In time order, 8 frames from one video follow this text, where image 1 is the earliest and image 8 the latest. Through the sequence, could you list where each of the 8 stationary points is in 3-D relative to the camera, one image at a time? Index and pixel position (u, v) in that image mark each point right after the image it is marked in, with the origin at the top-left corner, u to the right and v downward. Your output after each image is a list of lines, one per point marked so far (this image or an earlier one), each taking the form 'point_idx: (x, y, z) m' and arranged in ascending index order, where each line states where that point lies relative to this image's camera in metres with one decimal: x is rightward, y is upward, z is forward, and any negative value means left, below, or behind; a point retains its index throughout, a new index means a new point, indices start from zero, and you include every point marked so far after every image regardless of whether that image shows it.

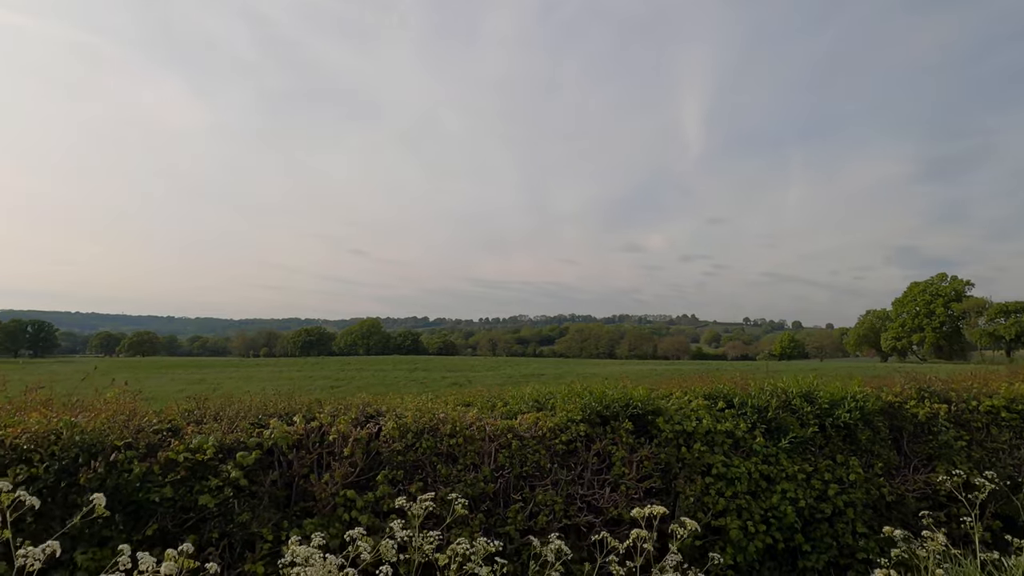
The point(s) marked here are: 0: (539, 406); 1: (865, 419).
0: (+0.3, -1.2, +5.2) m
1: (+3.9, -1.4, +5.6) m
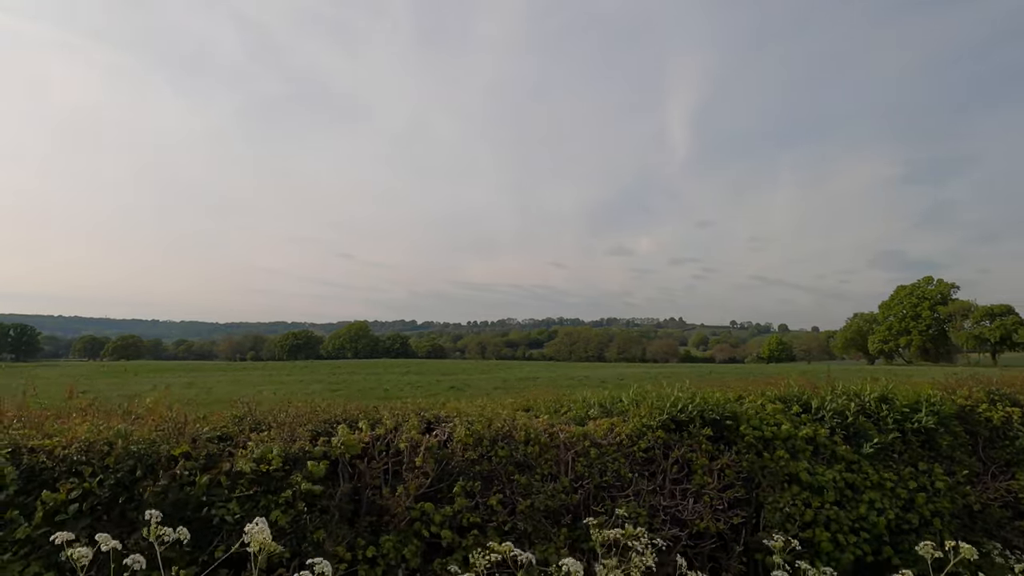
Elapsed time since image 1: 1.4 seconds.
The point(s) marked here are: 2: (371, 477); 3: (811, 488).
0: (+0.9, -1.1, +4.8) m
1: (+4.4, -1.4, +5.3) m
2: (-0.9, -1.3, +3.6) m
3: (+2.6, -1.7, +4.6) m
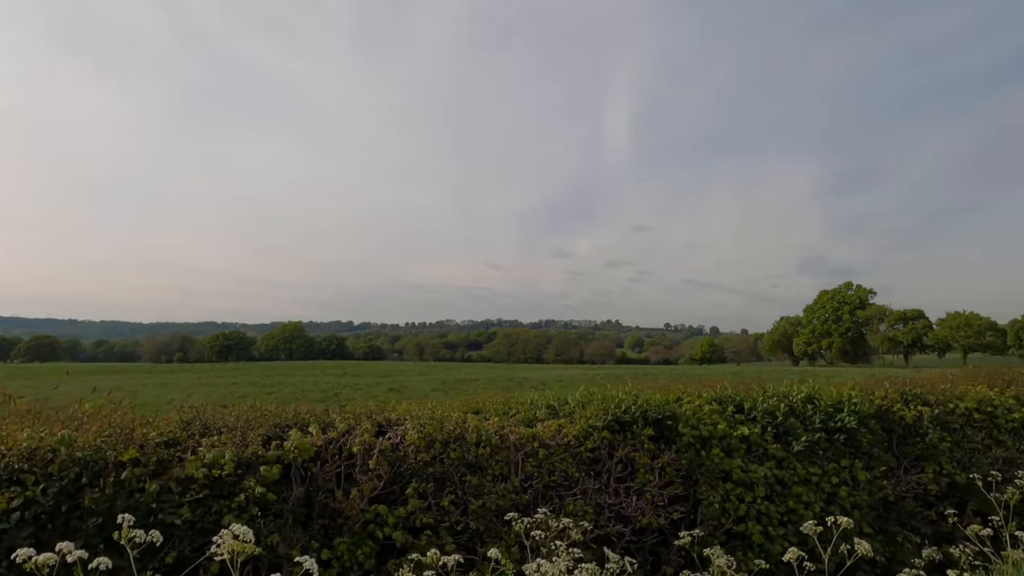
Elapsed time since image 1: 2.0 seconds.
0: (+0.4, -1.2, +4.9) m
1: (+3.9, -1.5, +5.8) m
2: (-1.2, -1.3, +3.5) m
3: (+2.2, -1.8, +4.9) m
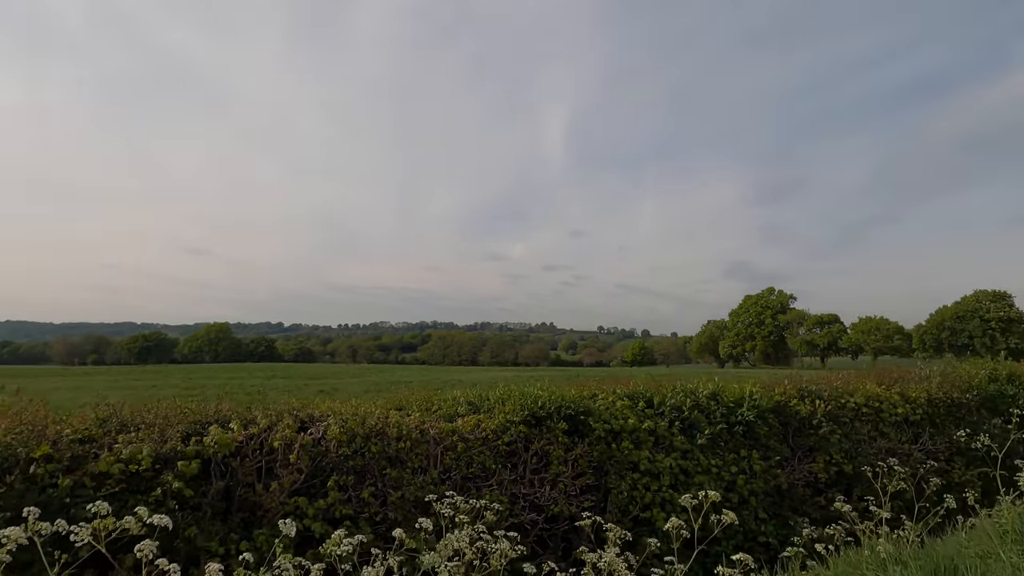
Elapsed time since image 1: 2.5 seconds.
0: (-0.4, -1.2, +5.2) m
1: (+3.0, -1.6, +6.5) m
2: (-1.8, -1.3, +3.6) m
3: (+1.4, -1.8, +5.3) m
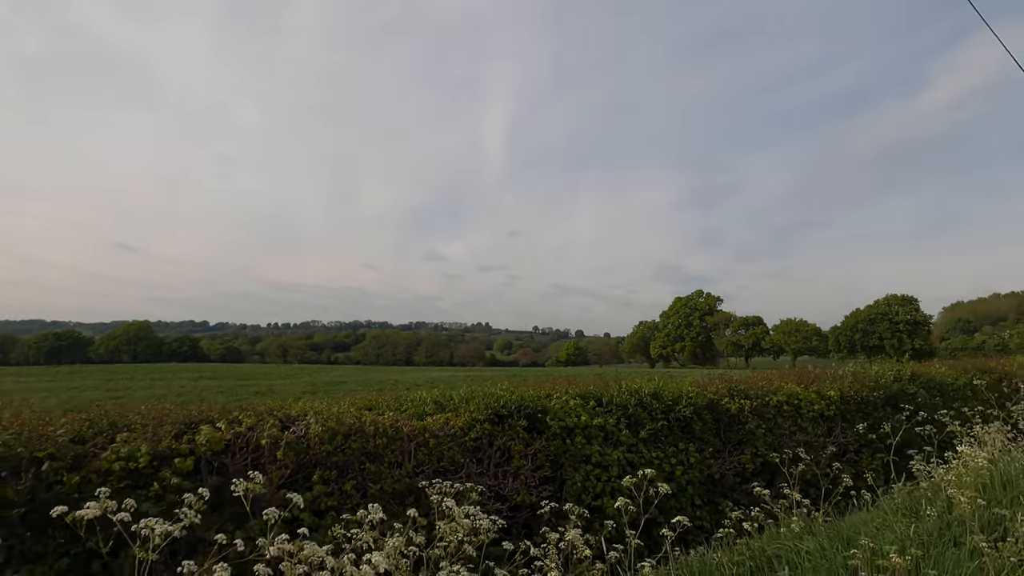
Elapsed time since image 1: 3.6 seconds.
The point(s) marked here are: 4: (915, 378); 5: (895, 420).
0: (-0.7, -1.3, +5.5) m
1: (+2.5, -1.7, +7.2) m
2: (-2.0, -1.3, +3.8) m
3: (+1.0, -1.9, +5.9) m
4: (+7.8, -1.8, +10.5) m
5: (+6.5, -2.3, +9.2) m
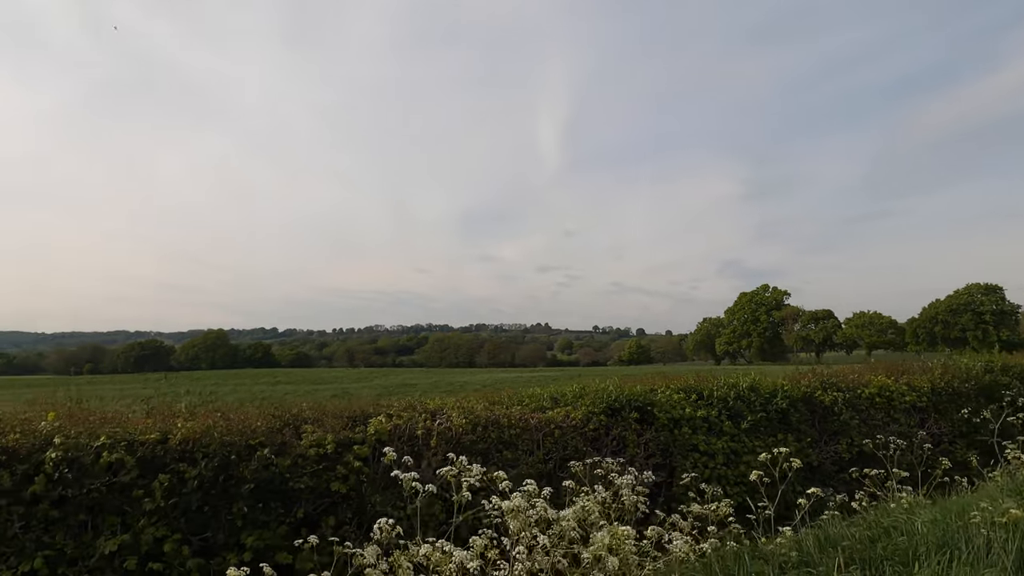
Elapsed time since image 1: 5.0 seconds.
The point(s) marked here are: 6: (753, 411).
0: (+0.5, -1.3, +6.0) m
1: (+3.9, -1.6, +7.3) m
2: (-0.9, -1.4, +4.4) m
3: (+2.3, -1.9, +6.1) m
4: (+9.5, -1.5, +10.0) m
5: (+8.2, -2.1, +8.9) m
6: (+3.2, -1.6, +7.0) m
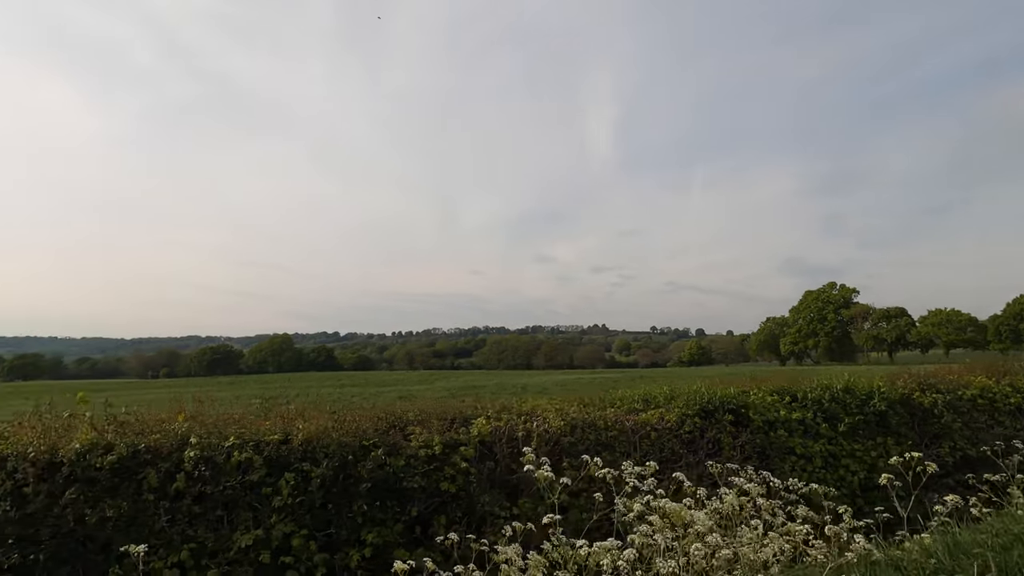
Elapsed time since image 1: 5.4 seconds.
0: (+1.5, -1.3, +6.0) m
1: (+5.0, -1.6, +6.9) m
2: (-0.1, -1.4, +4.5) m
3: (+3.3, -1.9, +5.9) m
4: (+10.9, -1.4, +9.0) m
5: (+9.4, -1.9, +8.0) m
6: (+4.3, -1.6, +6.7) m
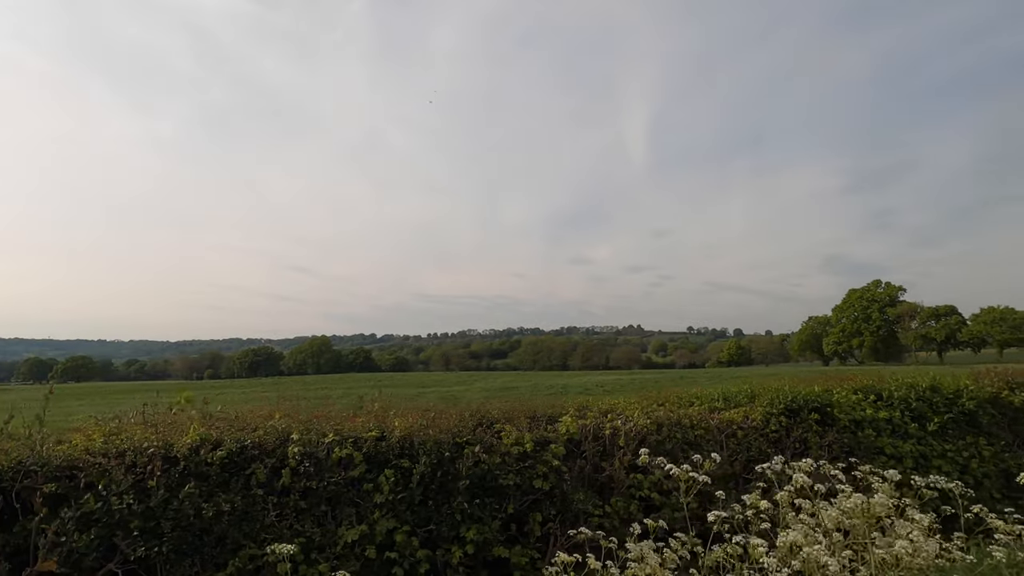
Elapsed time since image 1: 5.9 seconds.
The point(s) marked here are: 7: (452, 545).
0: (+2.4, -1.3, +5.9) m
1: (+6.0, -1.5, +6.6) m
2: (+0.7, -1.4, +4.5) m
3: (+4.2, -1.8, +5.7) m
4: (+11.9, -1.2, +8.4) m
5: (+10.4, -1.8, +7.5) m
6: (+5.2, -1.5, +6.4) m
7: (-0.5, -2.0, +4.2) m
